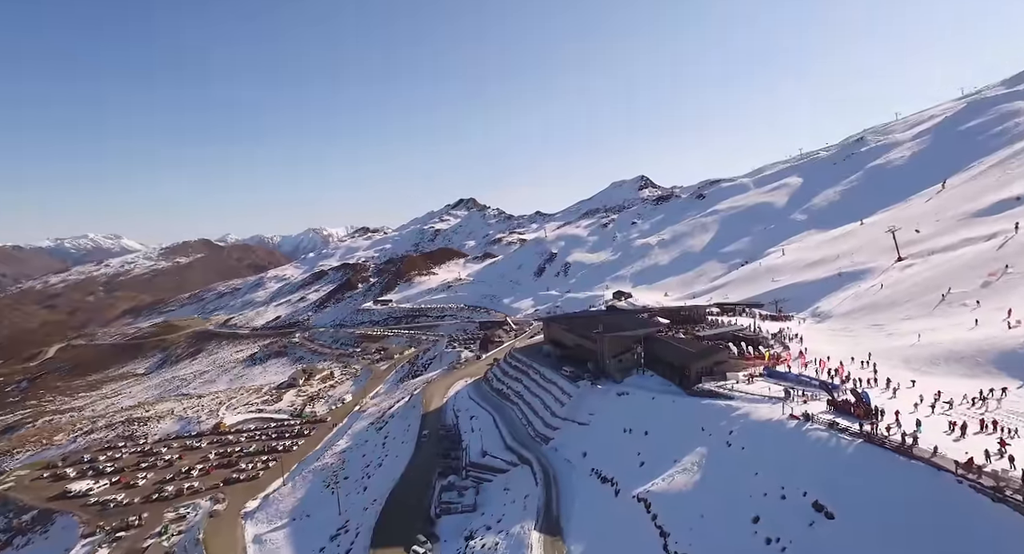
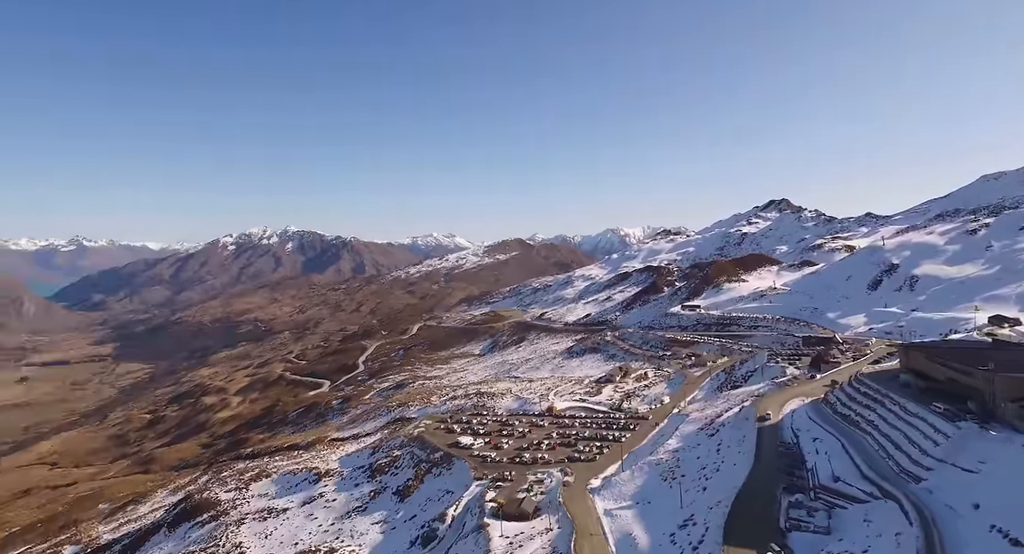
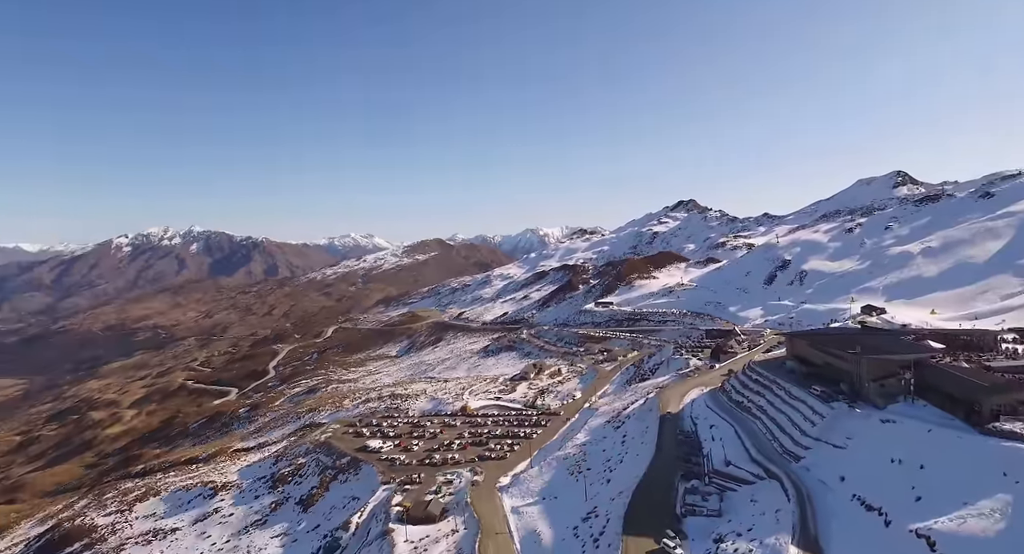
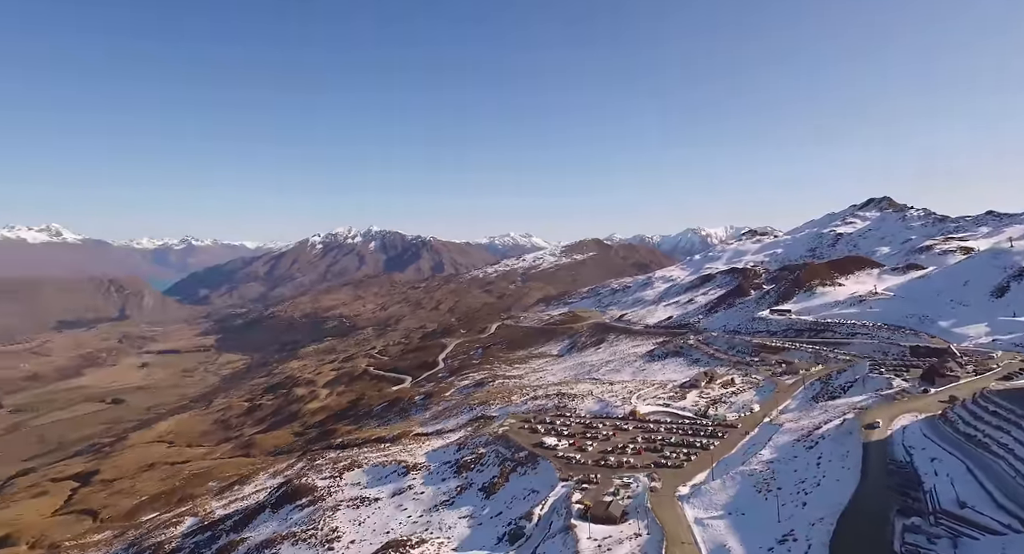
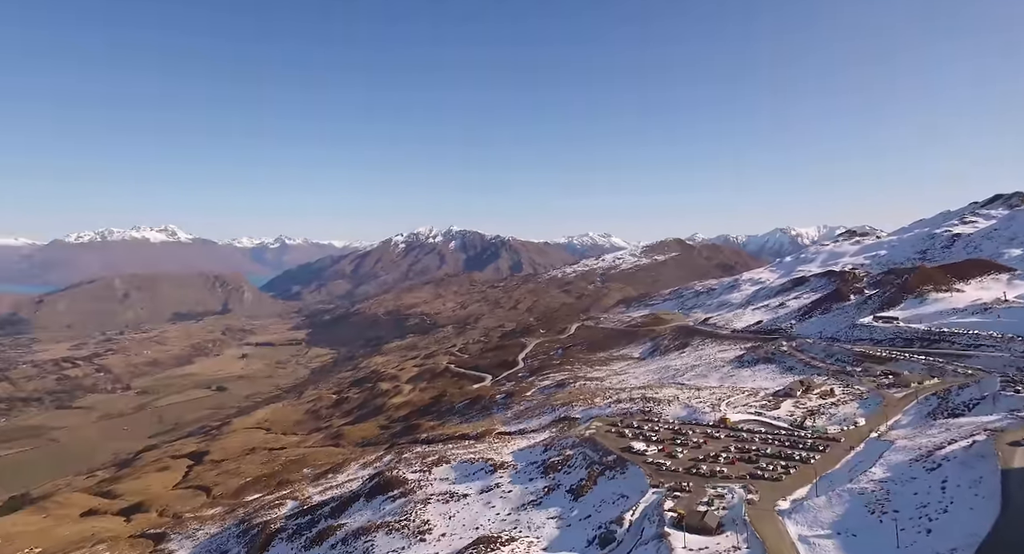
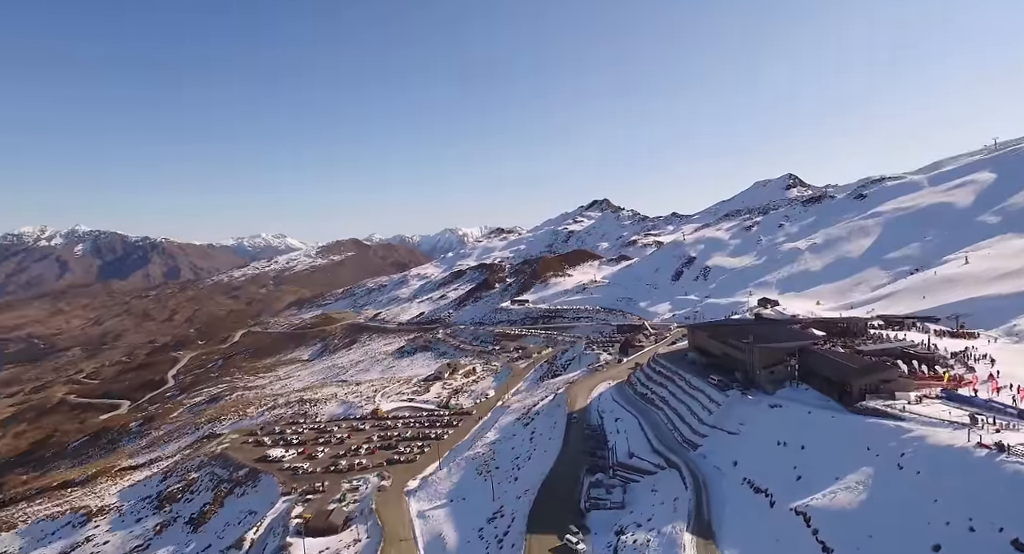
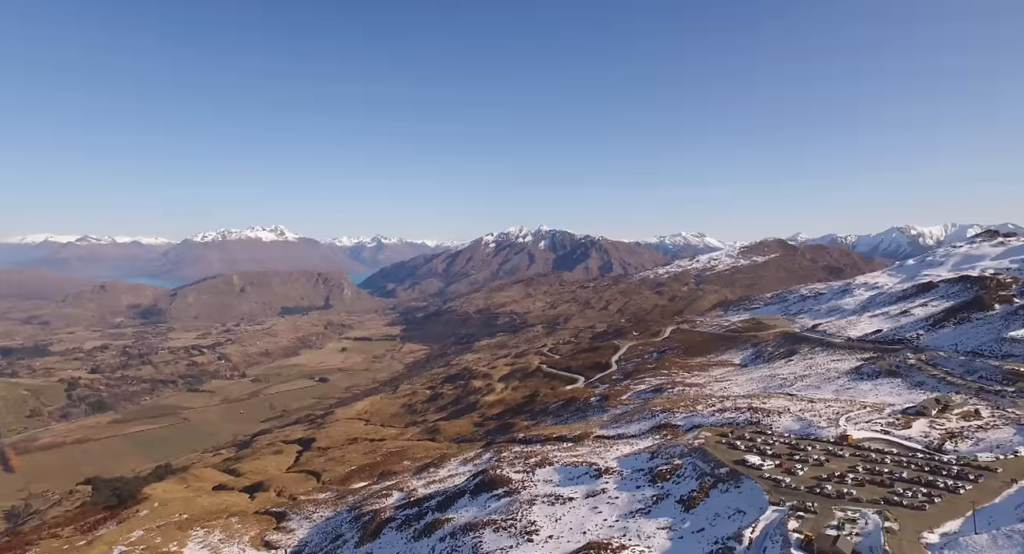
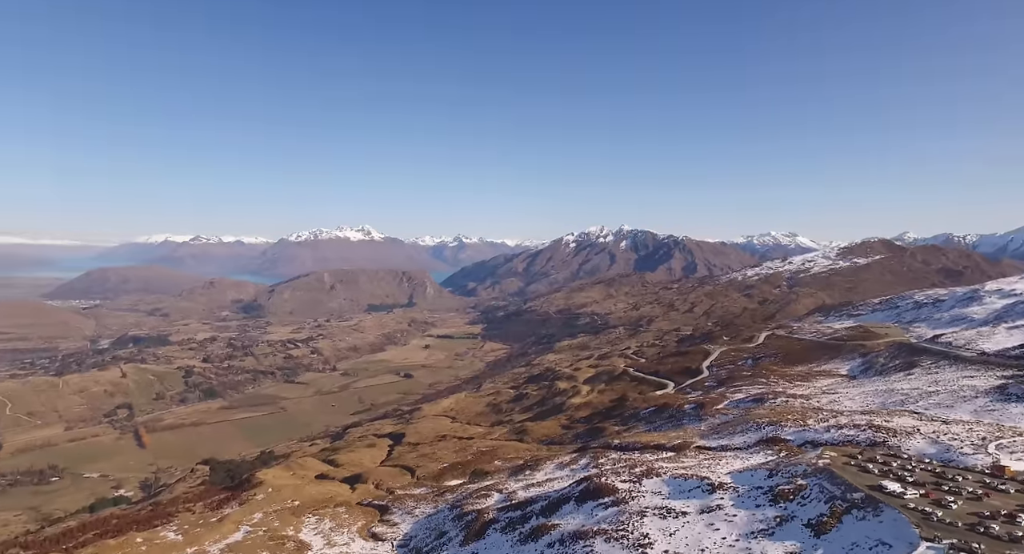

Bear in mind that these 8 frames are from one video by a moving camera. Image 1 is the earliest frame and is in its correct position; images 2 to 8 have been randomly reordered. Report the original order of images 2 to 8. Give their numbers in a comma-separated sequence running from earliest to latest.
6, 3, 2, 4, 5, 7, 8
